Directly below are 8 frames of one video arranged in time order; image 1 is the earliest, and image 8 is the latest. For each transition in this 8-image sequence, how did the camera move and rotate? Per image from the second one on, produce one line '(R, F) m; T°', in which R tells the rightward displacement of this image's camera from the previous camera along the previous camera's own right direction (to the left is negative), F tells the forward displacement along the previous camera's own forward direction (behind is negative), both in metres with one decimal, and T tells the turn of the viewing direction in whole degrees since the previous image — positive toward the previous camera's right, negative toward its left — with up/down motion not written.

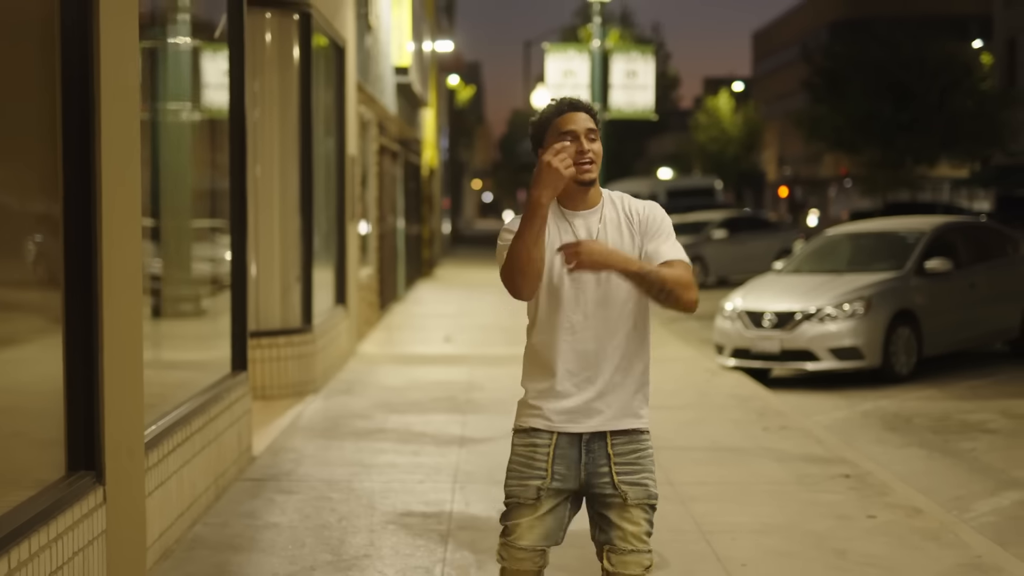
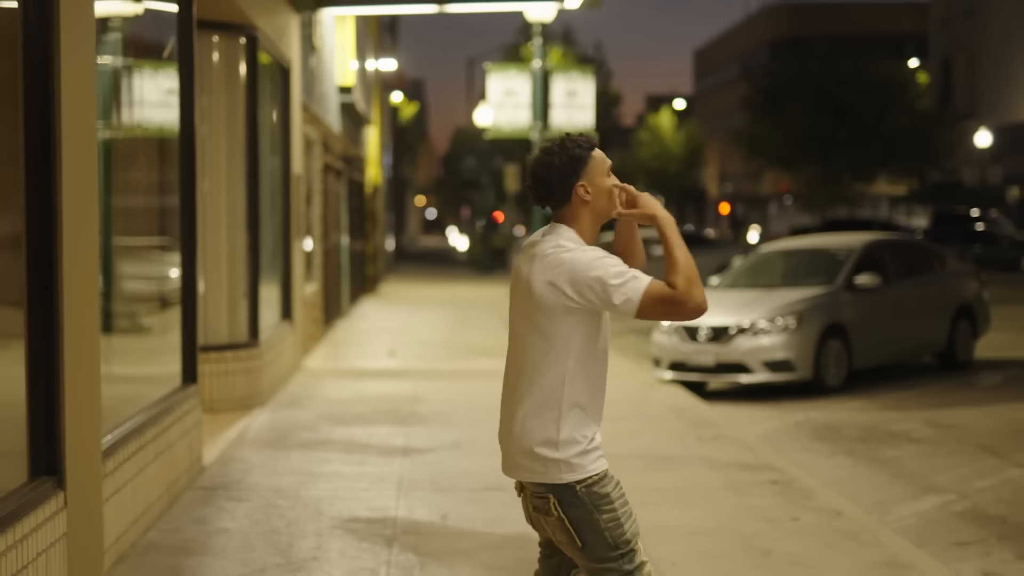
(+0.1, -0.4) m; +2°
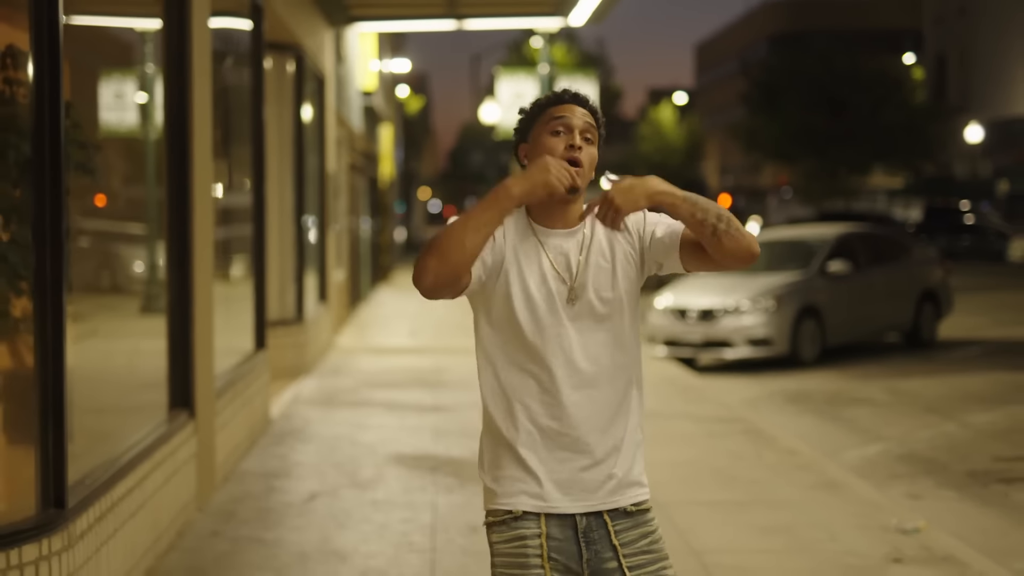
(-0.1, -1.7) m; 0°
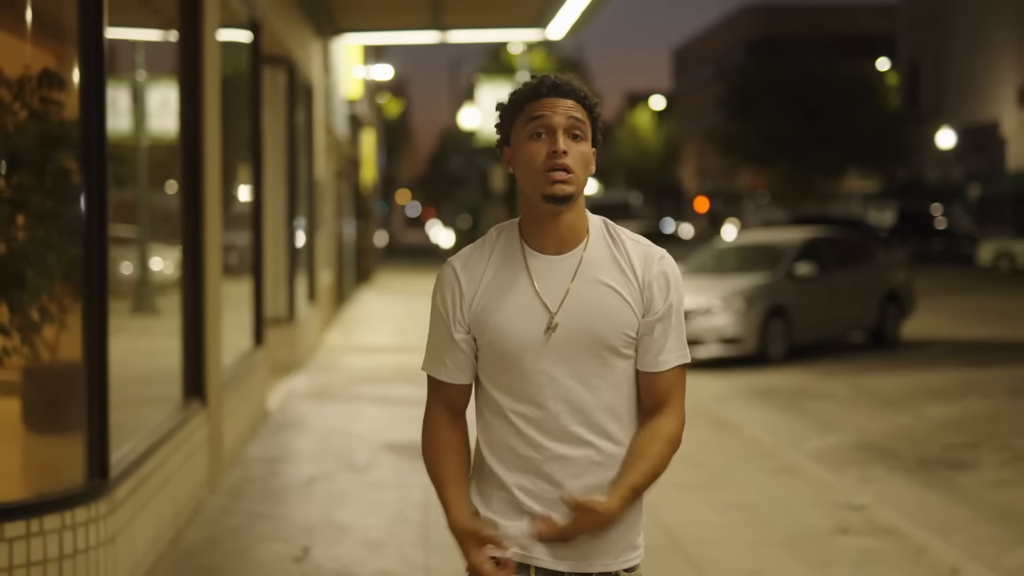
(0.0, -0.7) m; +1°
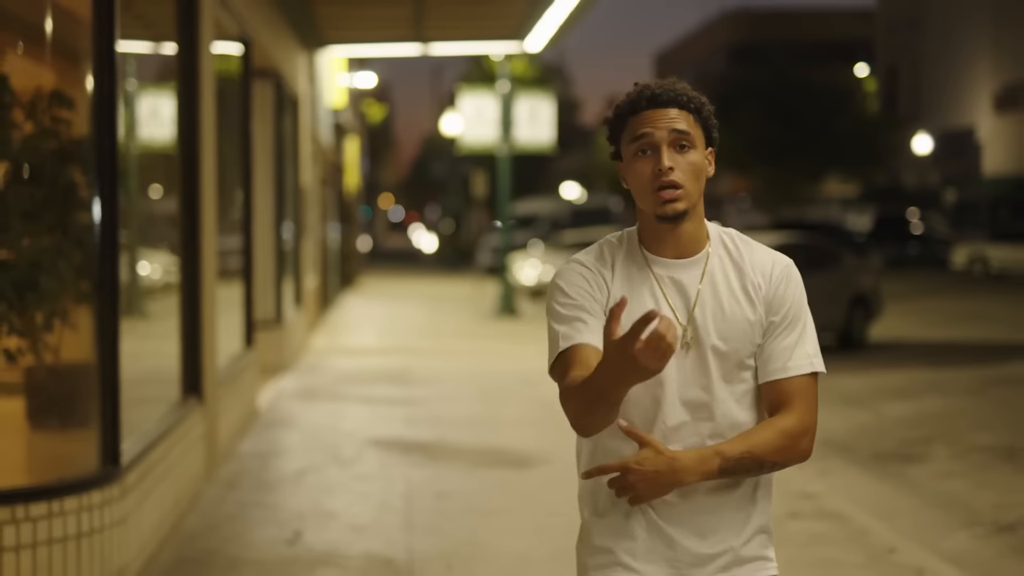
(0.0, -0.5) m; +1°
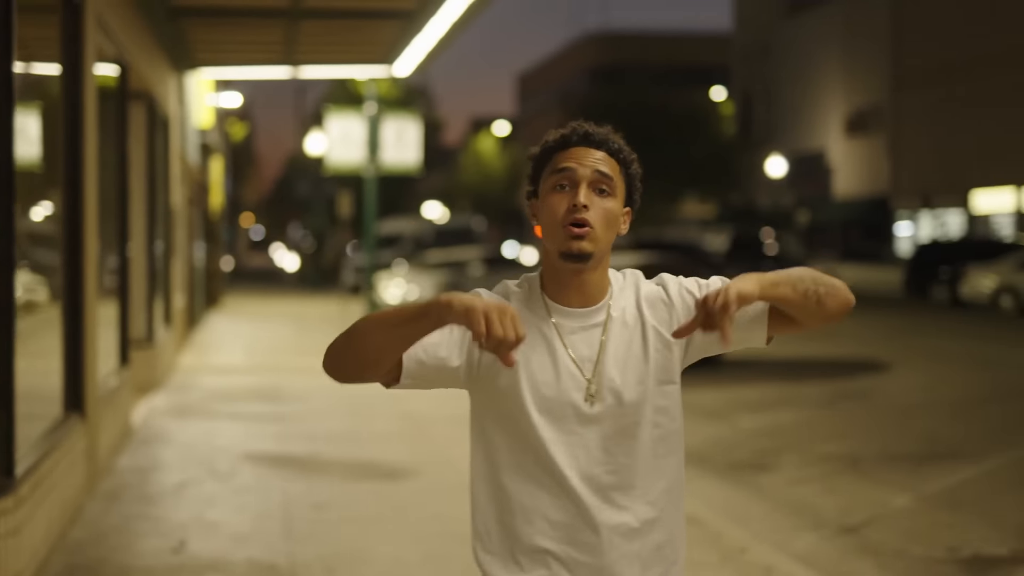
(-0.1, -0.5) m; +6°
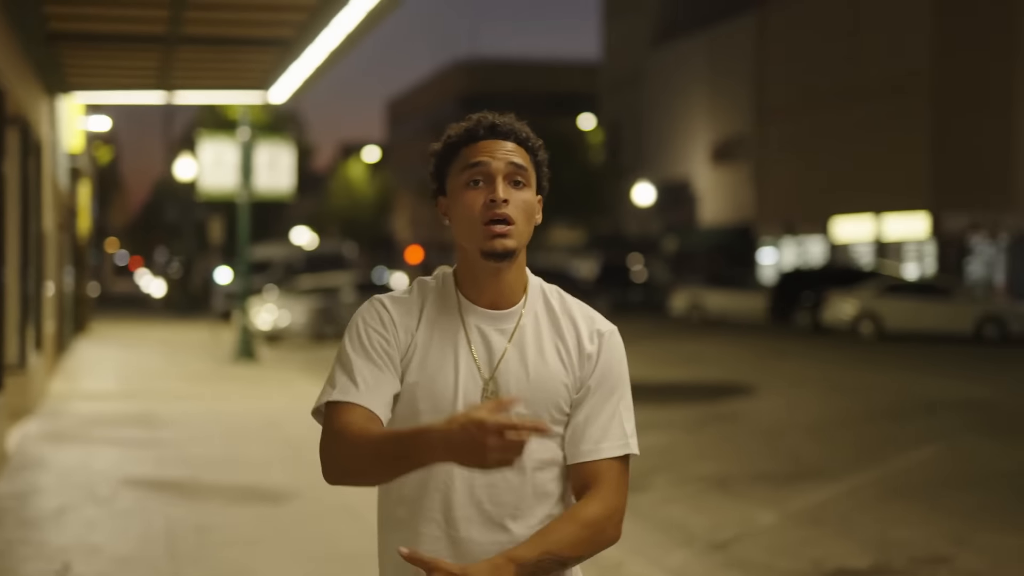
(-0.1, -0.3) m; +6°
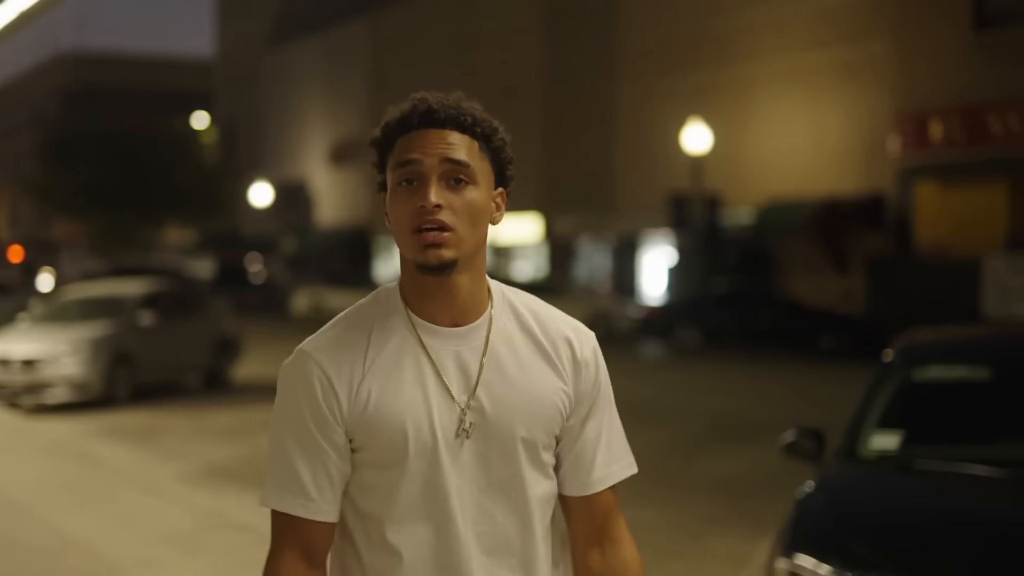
(-0.5, -0.2) m; +16°
